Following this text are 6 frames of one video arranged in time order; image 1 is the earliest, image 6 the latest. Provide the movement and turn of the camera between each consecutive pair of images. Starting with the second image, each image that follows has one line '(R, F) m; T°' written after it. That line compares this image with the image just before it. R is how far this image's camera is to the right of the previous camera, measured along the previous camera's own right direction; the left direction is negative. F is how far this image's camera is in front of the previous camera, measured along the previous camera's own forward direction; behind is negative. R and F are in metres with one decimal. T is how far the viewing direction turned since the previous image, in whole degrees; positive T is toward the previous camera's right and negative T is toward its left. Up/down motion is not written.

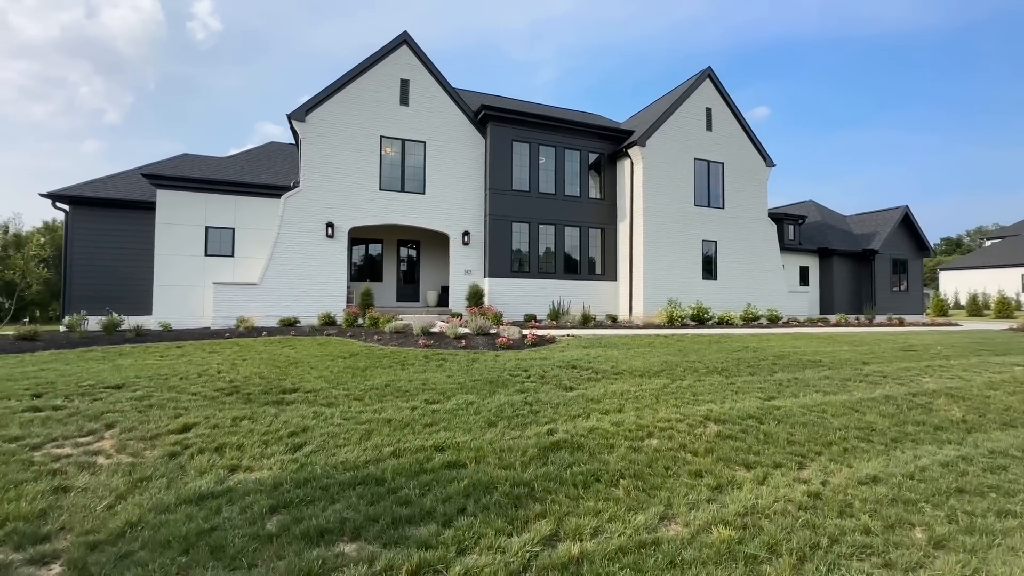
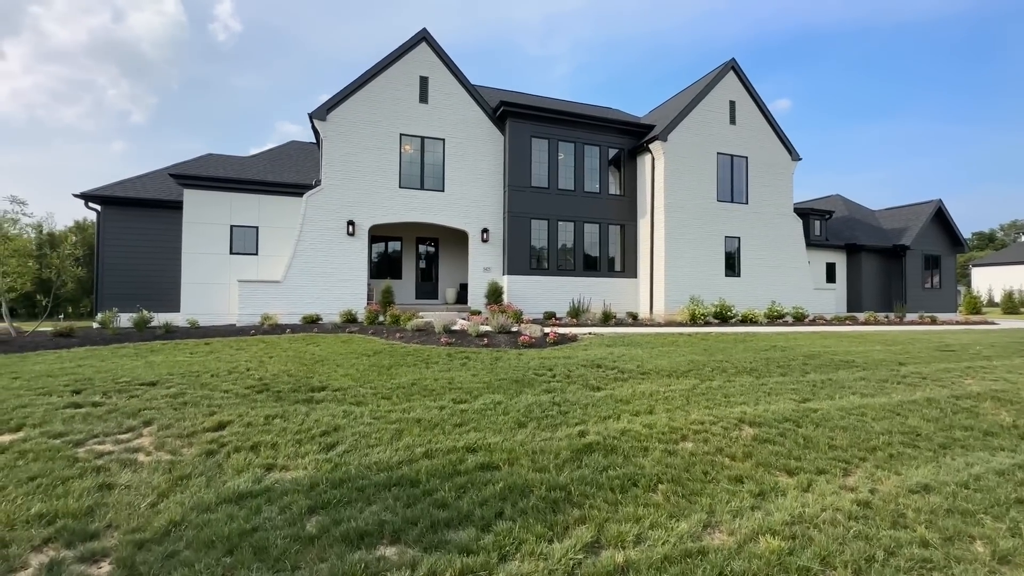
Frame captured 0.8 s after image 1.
(-0.1, +0.1) m; -2°
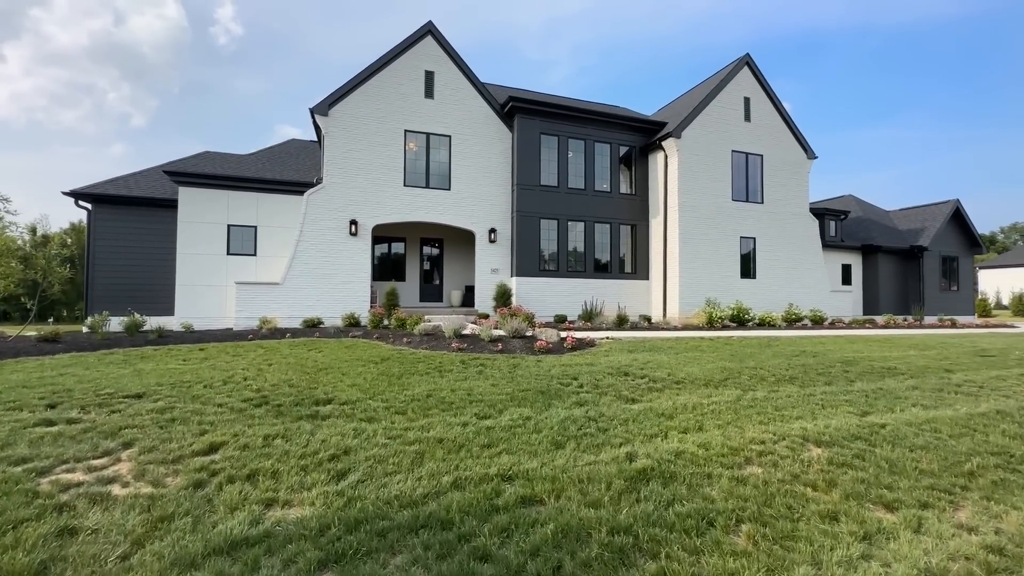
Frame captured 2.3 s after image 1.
(-0.3, +0.5) m; 0°
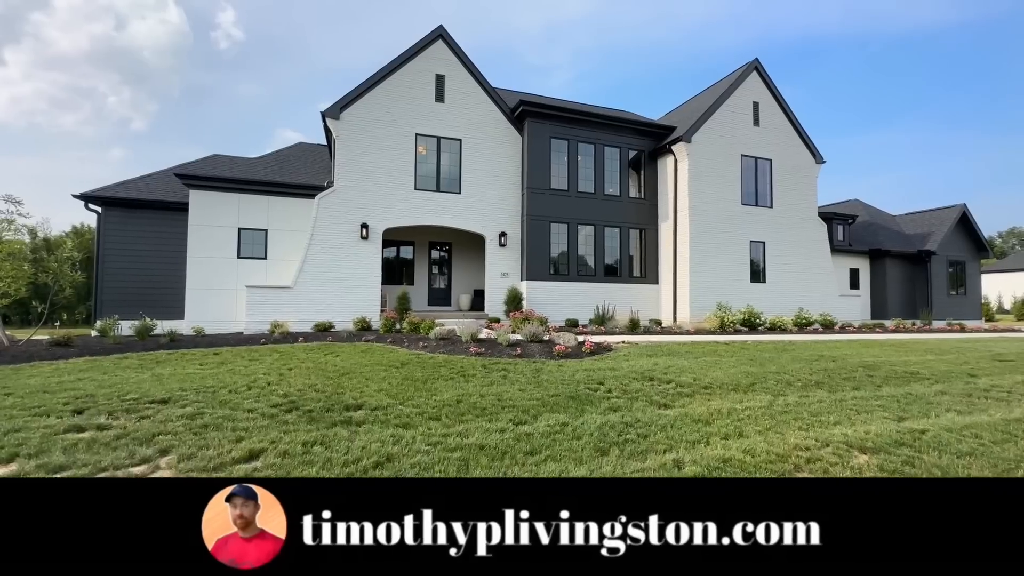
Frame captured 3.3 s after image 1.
(-0.4, +0.1) m; 0°
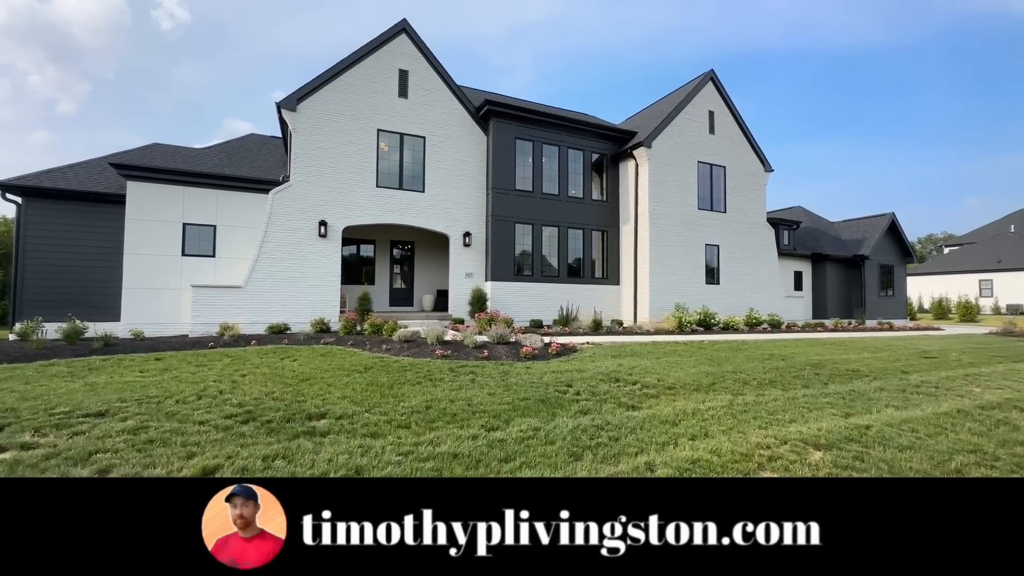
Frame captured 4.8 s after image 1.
(-0.1, +0.1) m; +5°
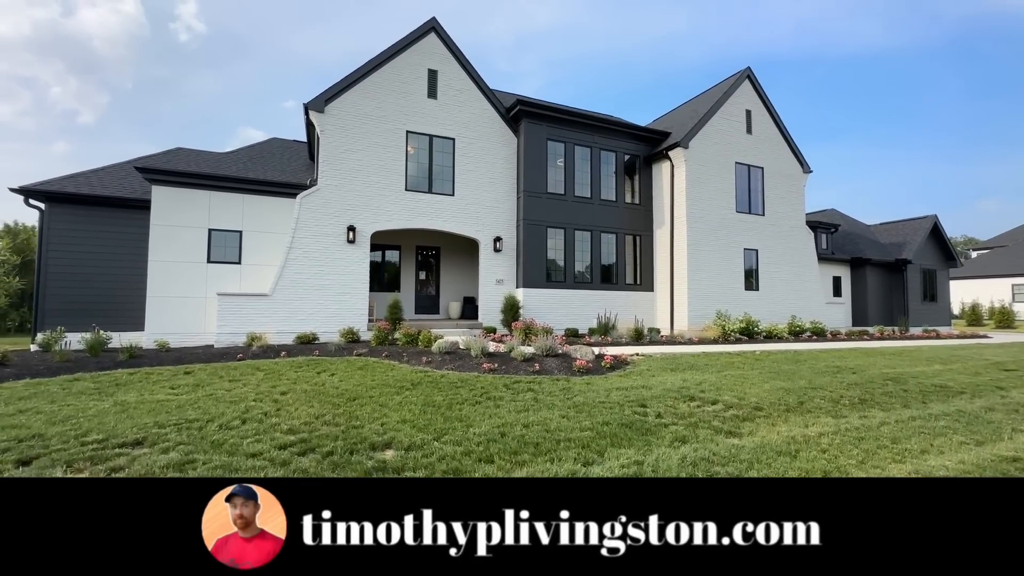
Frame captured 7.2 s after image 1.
(-0.8, +0.6) m; -1°
